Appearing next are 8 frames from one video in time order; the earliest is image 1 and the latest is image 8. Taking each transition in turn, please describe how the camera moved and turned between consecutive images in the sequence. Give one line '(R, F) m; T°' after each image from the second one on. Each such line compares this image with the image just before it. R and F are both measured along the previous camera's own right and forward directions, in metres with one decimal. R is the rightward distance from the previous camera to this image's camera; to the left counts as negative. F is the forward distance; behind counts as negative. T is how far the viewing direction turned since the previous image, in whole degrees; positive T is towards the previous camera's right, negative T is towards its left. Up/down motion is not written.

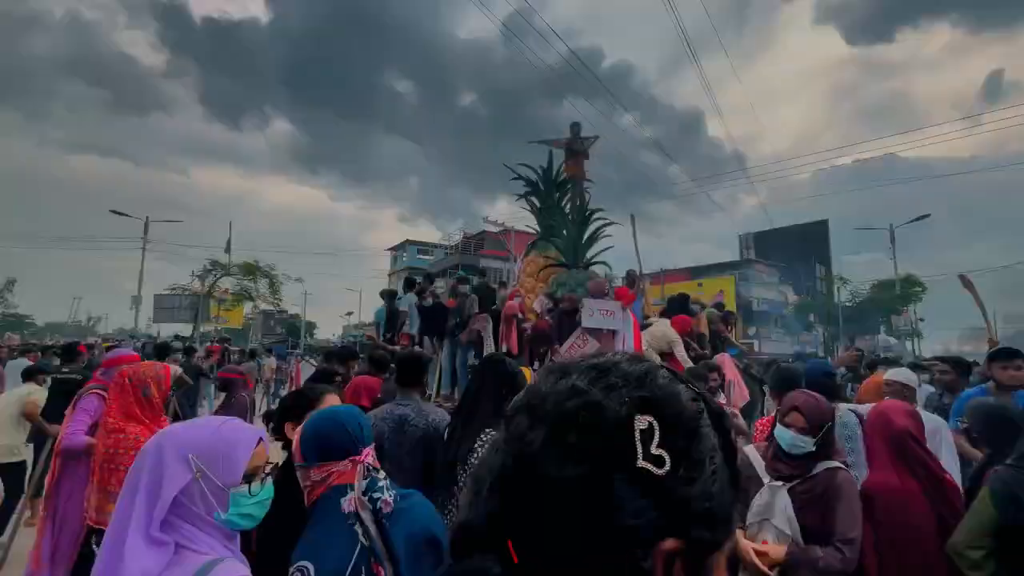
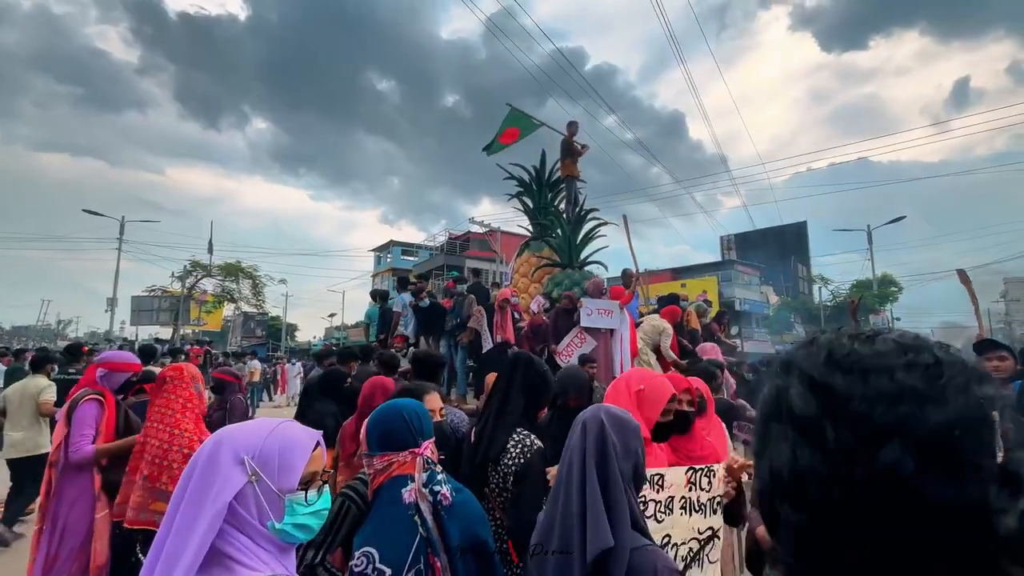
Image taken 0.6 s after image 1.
(-0.3, +0.1) m; +2°
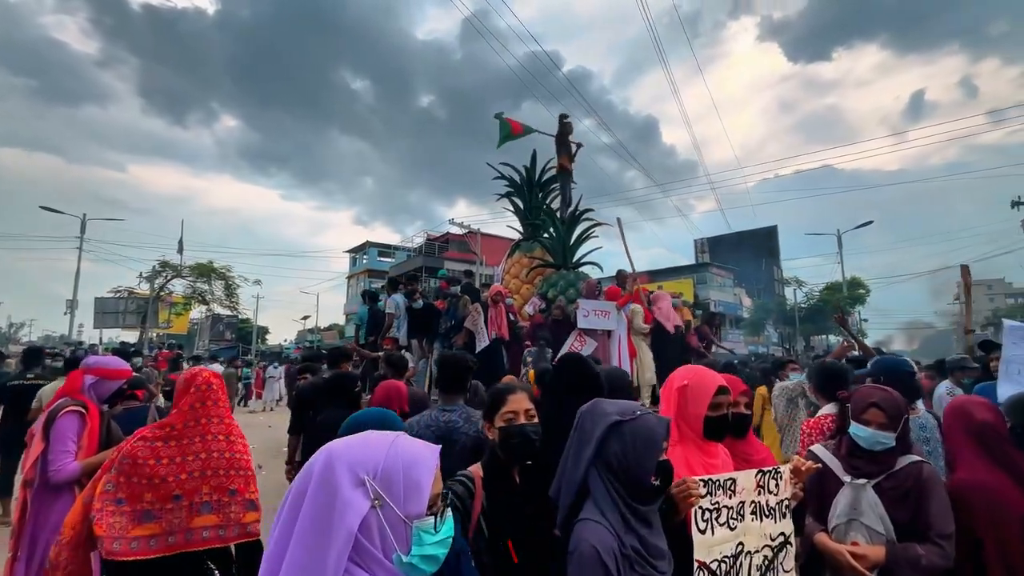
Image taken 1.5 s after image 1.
(-0.4, +0.2) m; +3°
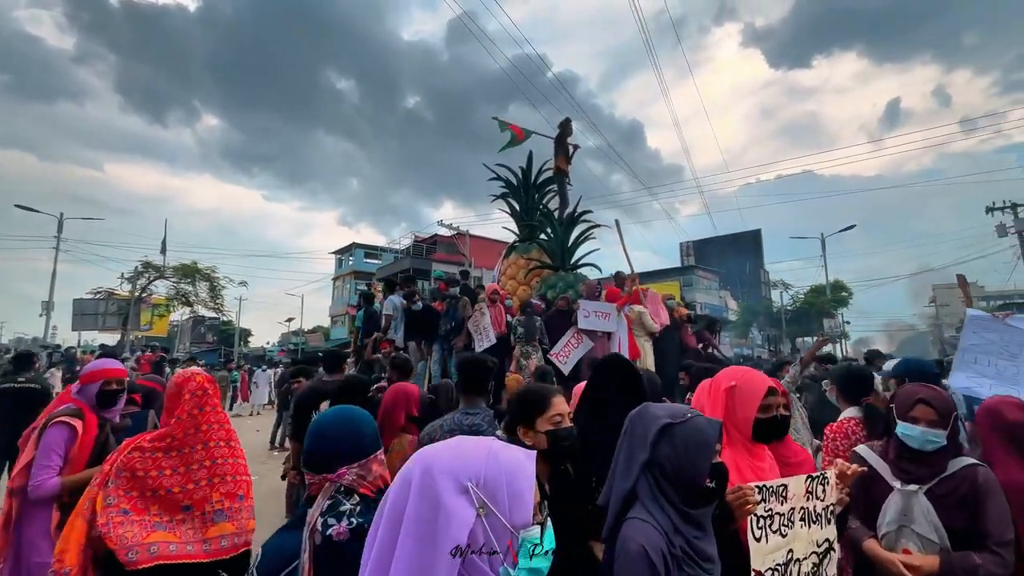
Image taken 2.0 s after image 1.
(-0.3, +0.1) m; +2°
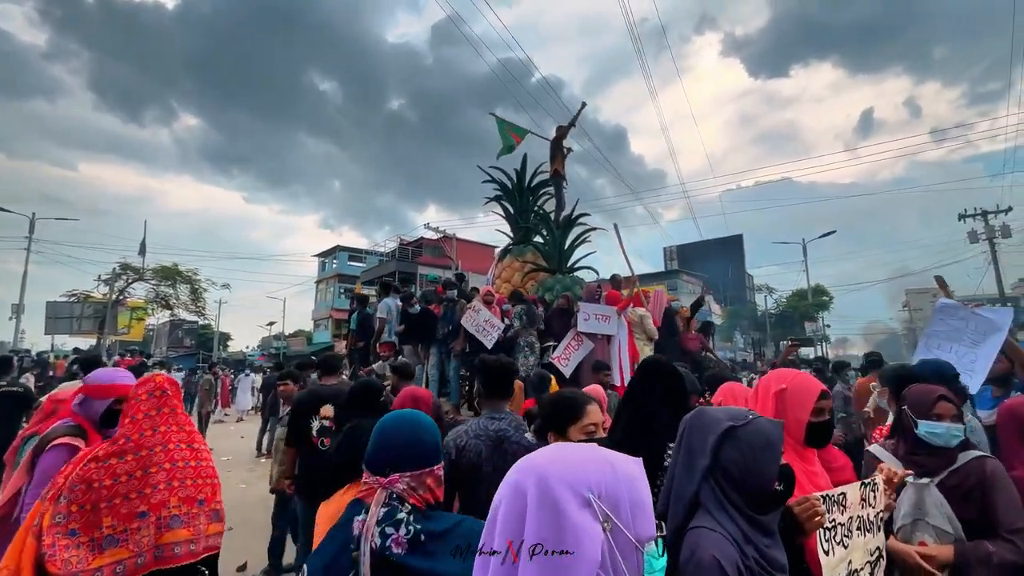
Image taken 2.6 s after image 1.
(-0.3, +0.1) m; +2°
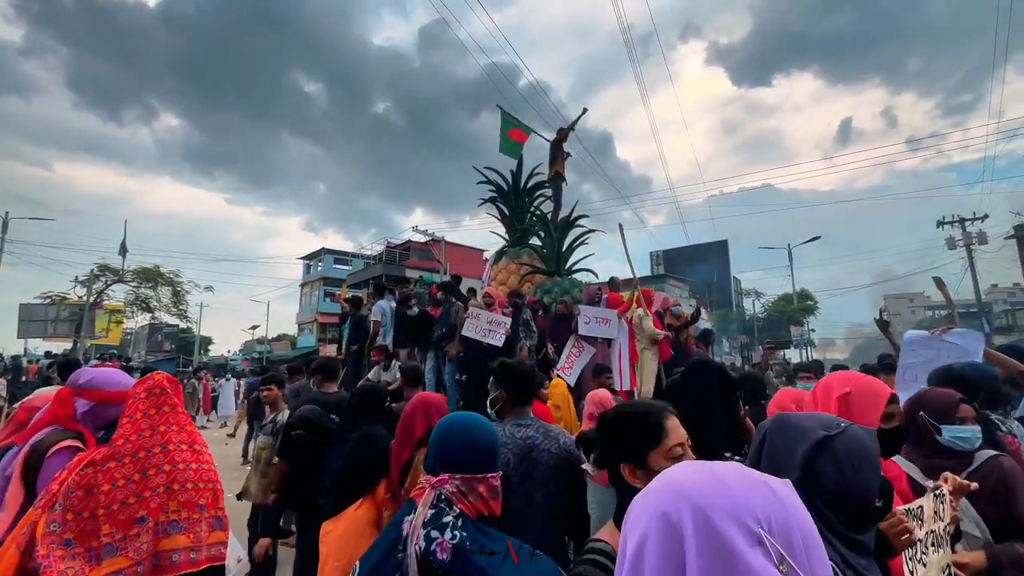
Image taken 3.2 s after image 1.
(-0.2, +0.2) m; +2°
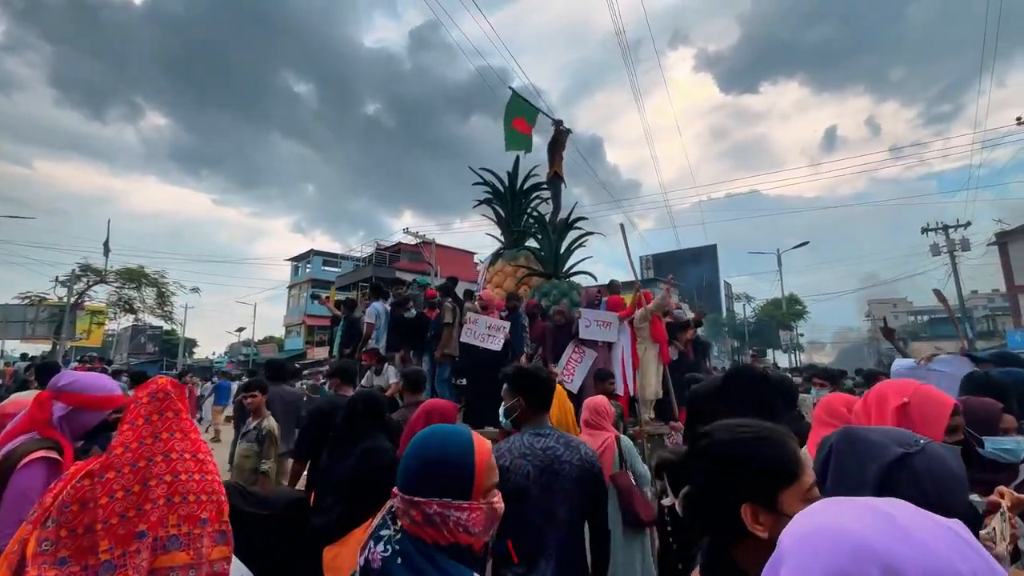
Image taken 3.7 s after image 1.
(-0.2, +0.2) m; +1°
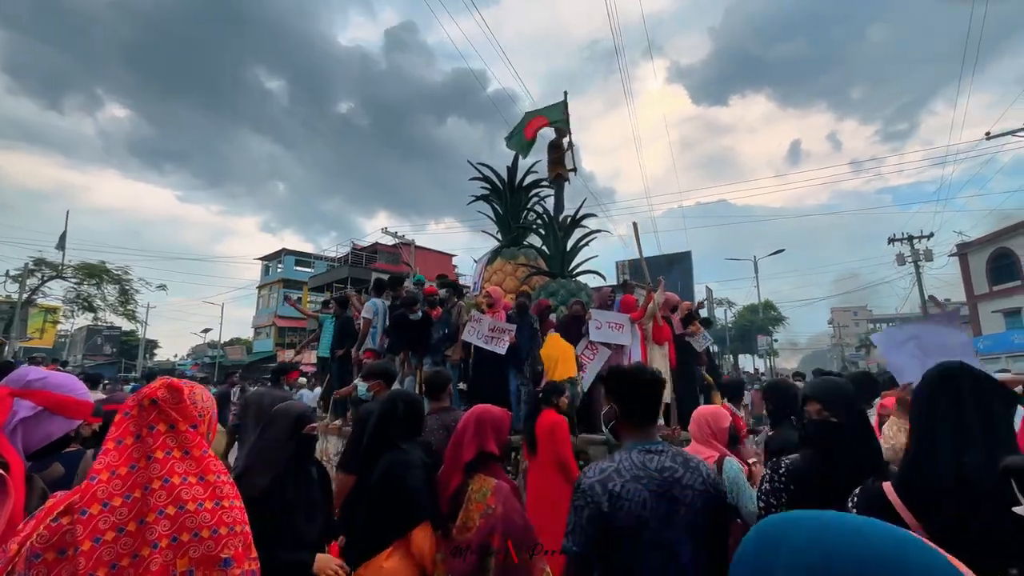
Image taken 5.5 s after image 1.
(-0.6, +0.6) m; +3°
